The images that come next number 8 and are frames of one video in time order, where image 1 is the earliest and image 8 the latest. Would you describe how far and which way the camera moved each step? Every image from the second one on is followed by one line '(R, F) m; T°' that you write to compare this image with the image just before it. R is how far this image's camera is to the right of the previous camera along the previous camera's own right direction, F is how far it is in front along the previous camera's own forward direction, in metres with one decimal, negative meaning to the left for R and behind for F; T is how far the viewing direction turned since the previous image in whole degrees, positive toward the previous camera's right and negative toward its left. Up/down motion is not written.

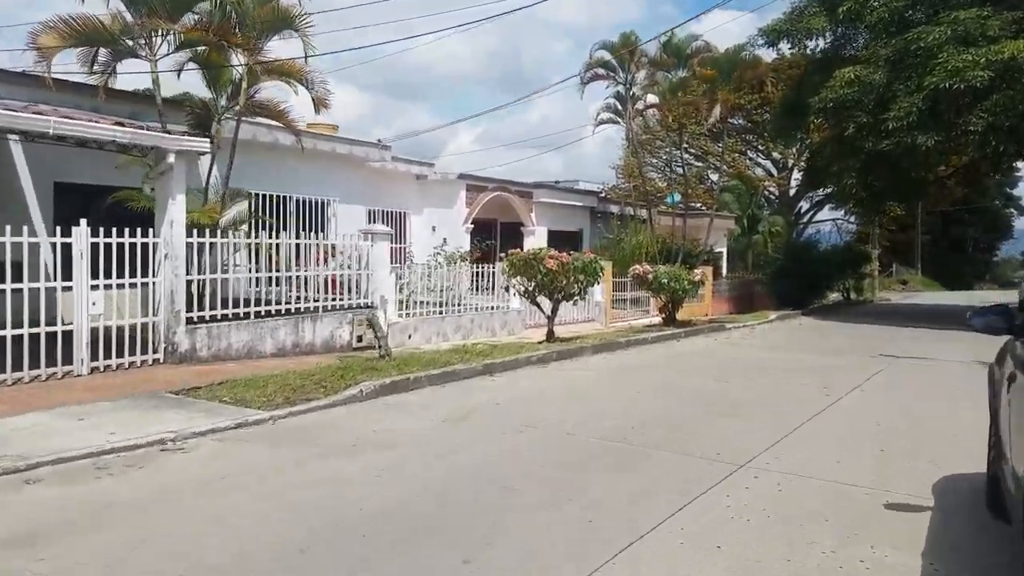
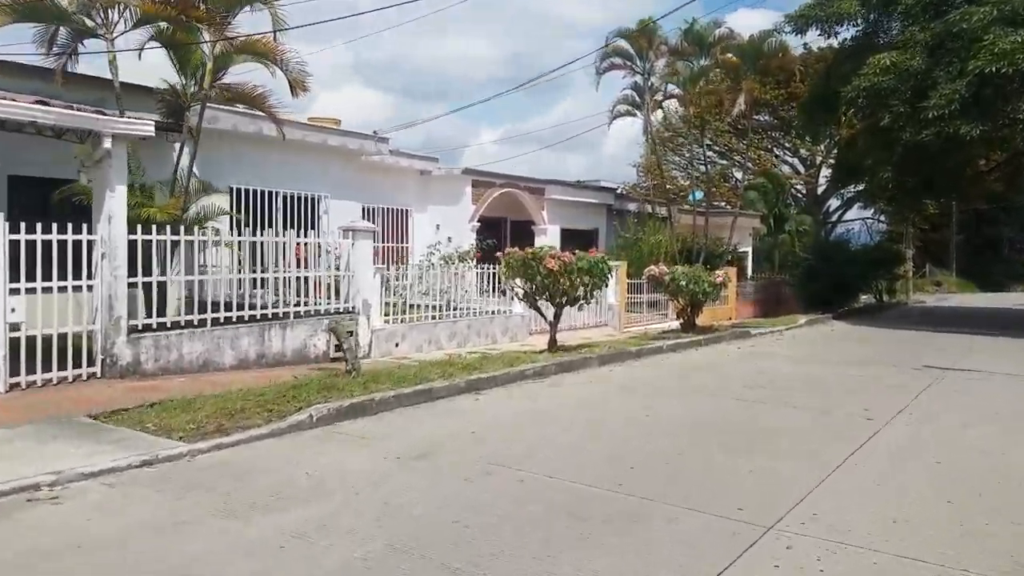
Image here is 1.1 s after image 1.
(+0.4, +1.4) m; -2°
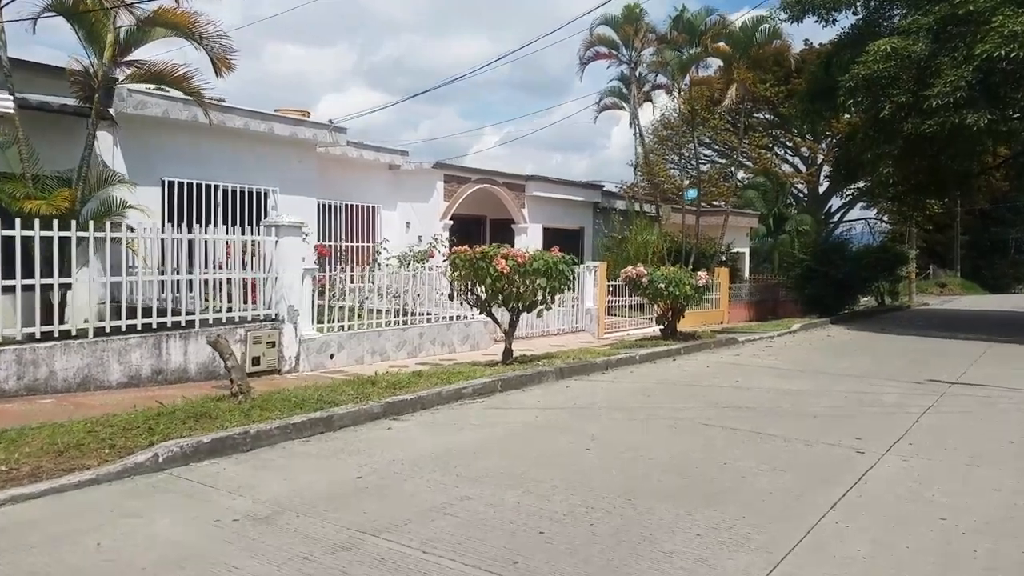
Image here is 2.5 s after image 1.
(+0.8, +1.4) m; 0°
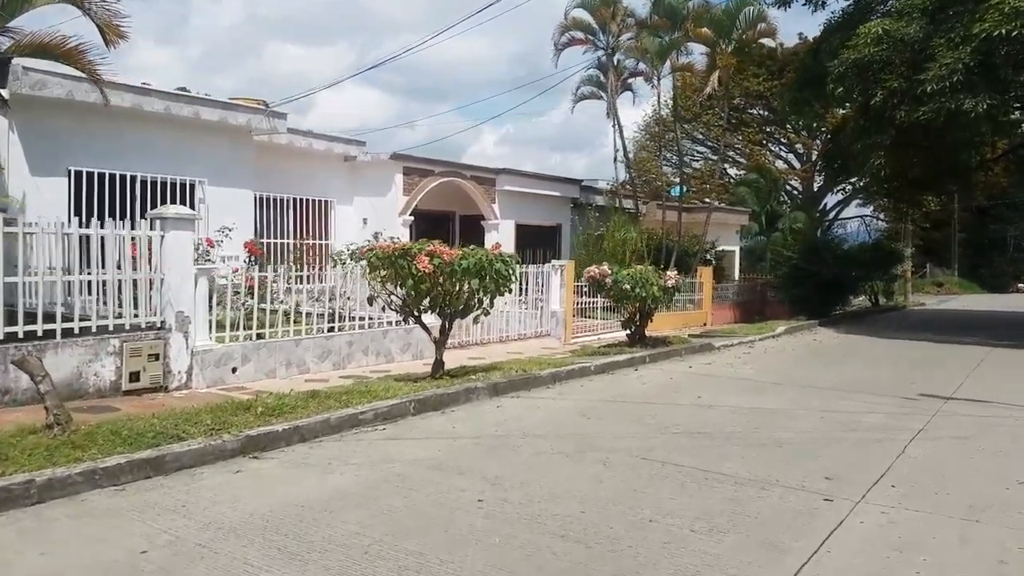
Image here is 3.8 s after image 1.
(+0.8, +1.4) m; 0°
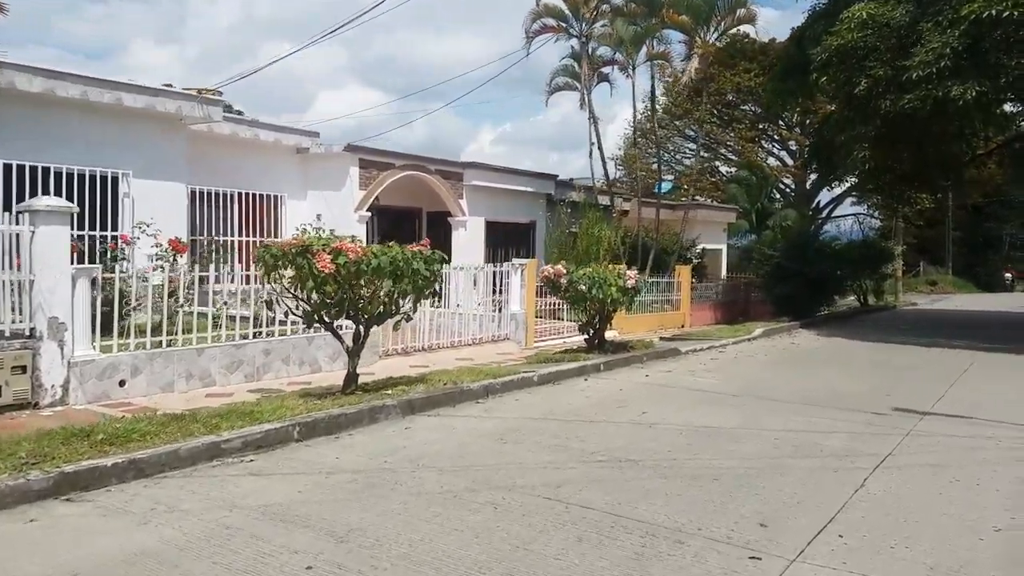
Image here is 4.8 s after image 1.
(+0.8, +1.0) m; 0°
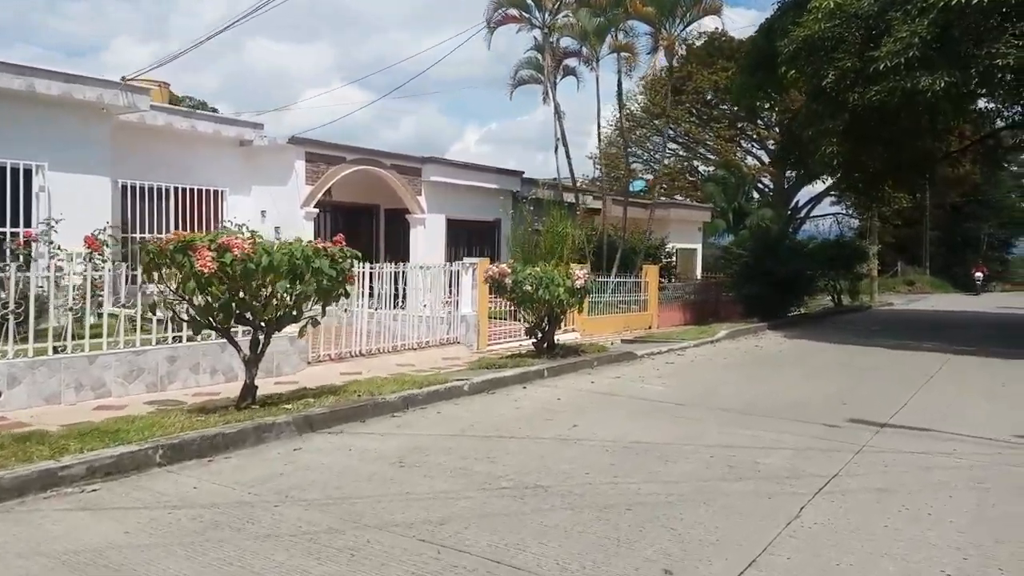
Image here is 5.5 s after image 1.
(+0.6, +0.8) m; +1°
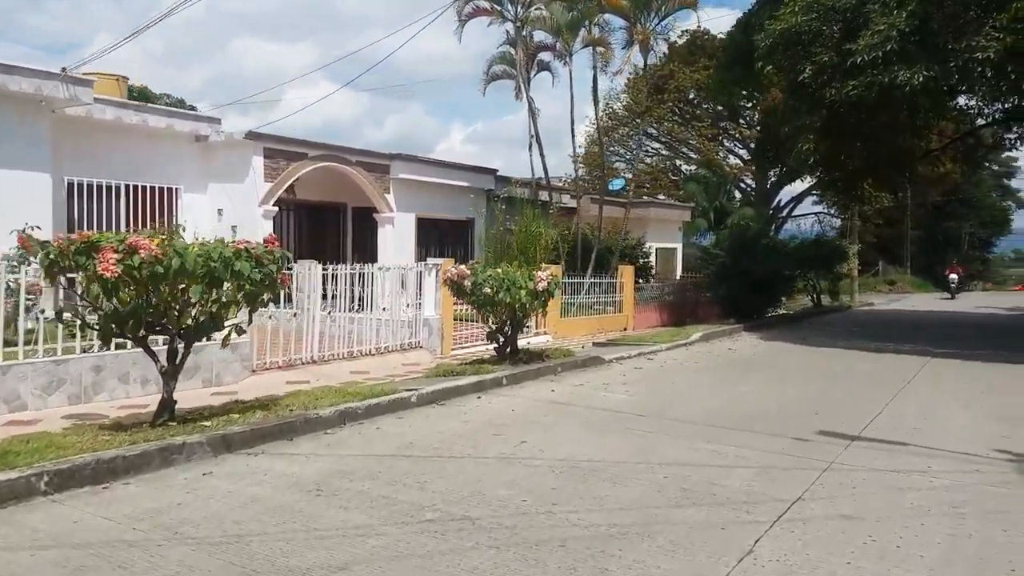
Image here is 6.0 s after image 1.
(+0.4, +0.6) m; +1°
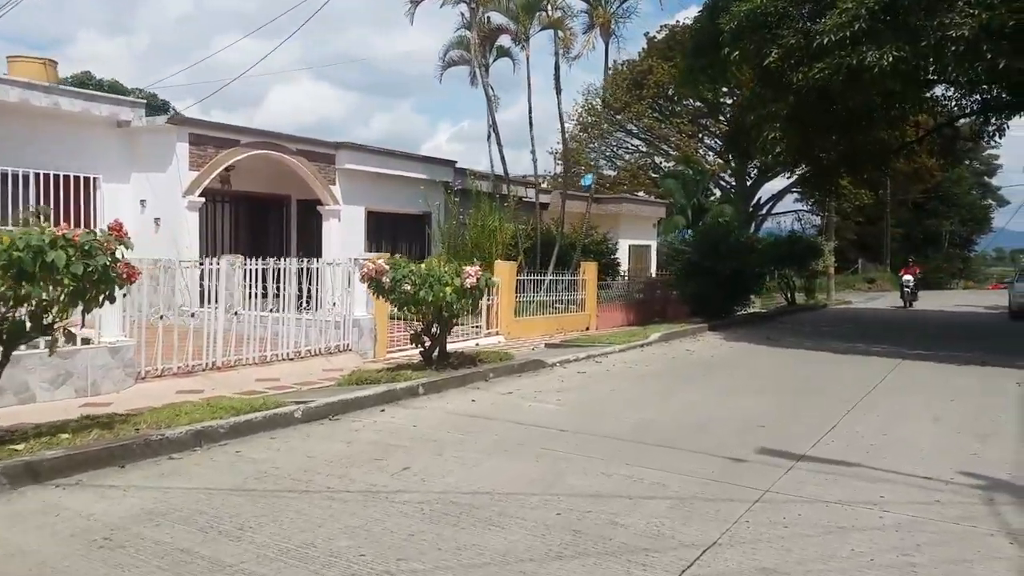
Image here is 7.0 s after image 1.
(+0.8, +1.0) m; +1°
